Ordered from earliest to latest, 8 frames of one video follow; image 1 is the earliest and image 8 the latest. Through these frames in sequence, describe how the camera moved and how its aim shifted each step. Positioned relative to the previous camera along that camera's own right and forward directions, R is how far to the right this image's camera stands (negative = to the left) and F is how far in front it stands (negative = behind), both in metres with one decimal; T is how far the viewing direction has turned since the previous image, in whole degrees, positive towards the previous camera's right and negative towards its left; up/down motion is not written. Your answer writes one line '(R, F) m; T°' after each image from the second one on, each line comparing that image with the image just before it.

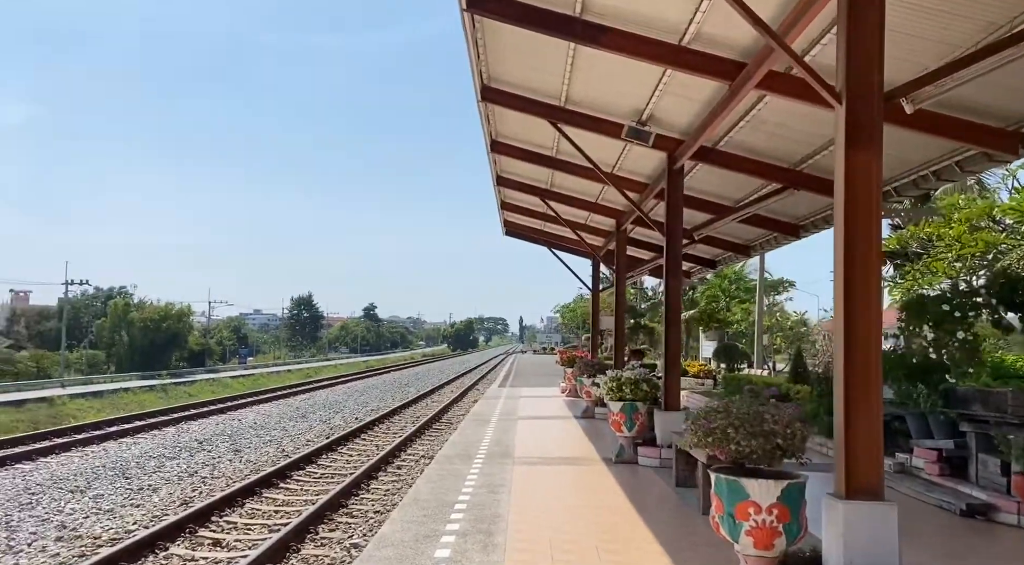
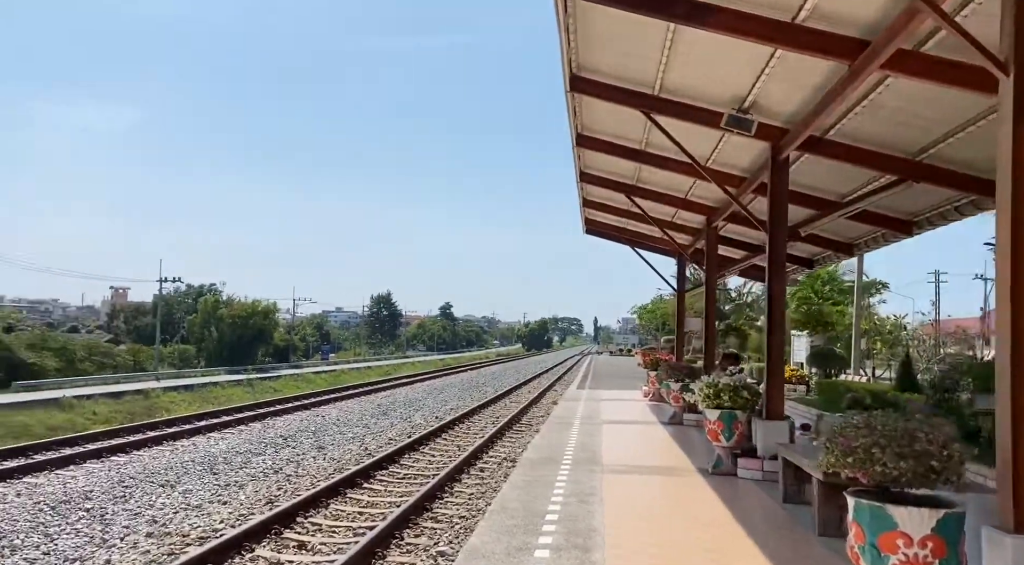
(-0.2, +0.4) m; -6°
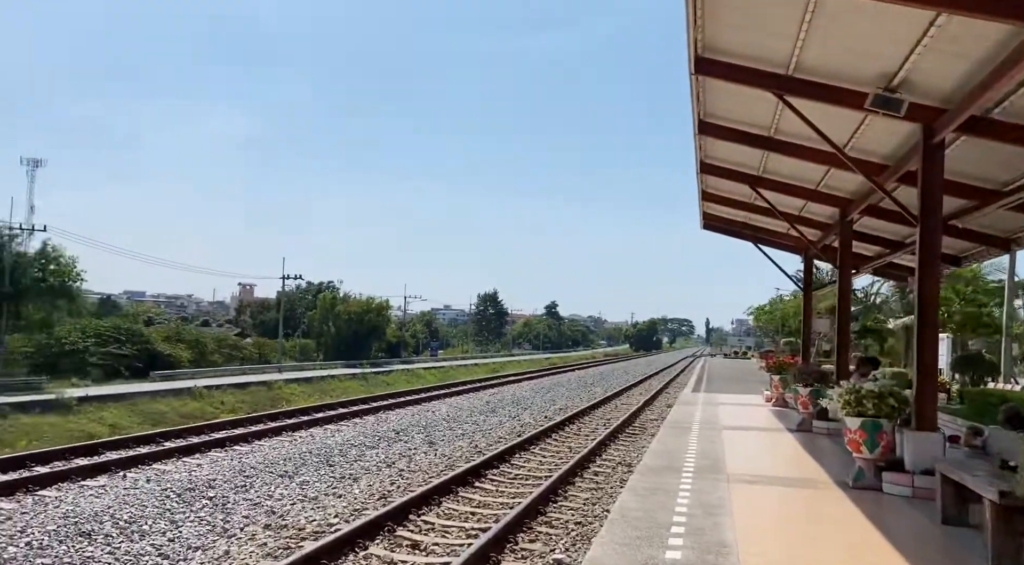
(-0.1, +0.4) m; -8°
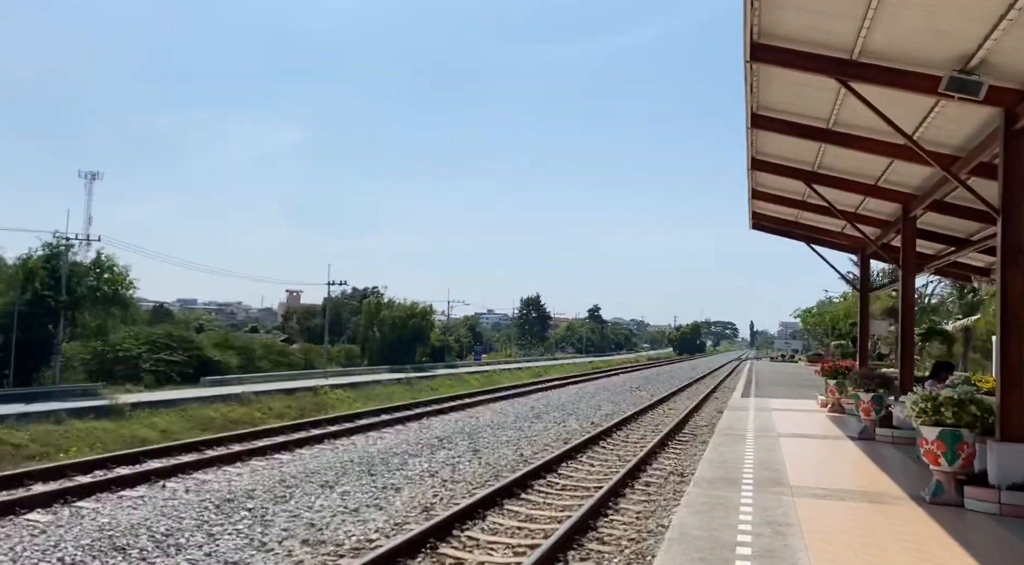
(0.0, +0.4) m; -3°
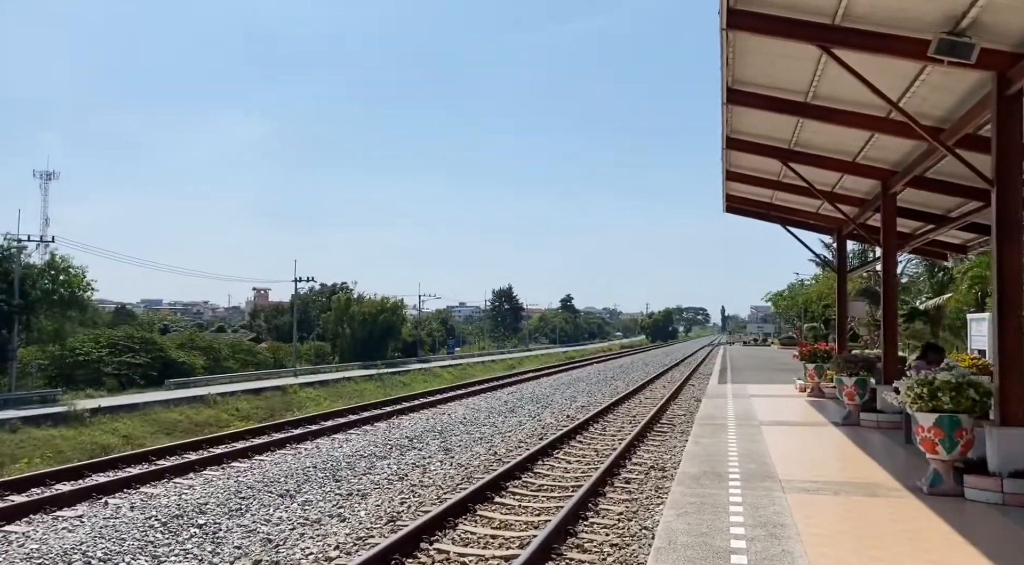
(0.0, +0.6) m; +2°
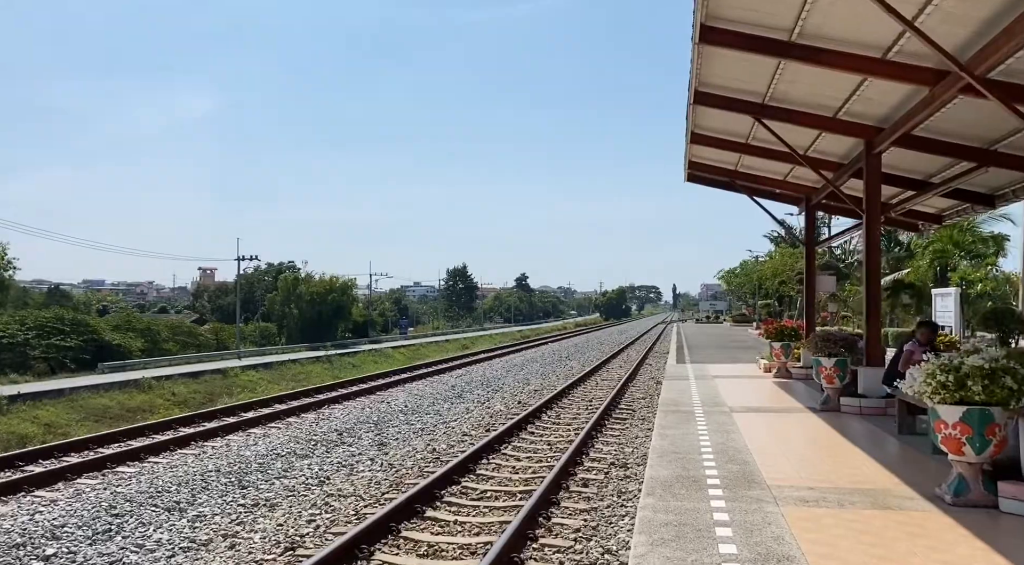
(+0.2, +1.5) m; +3°
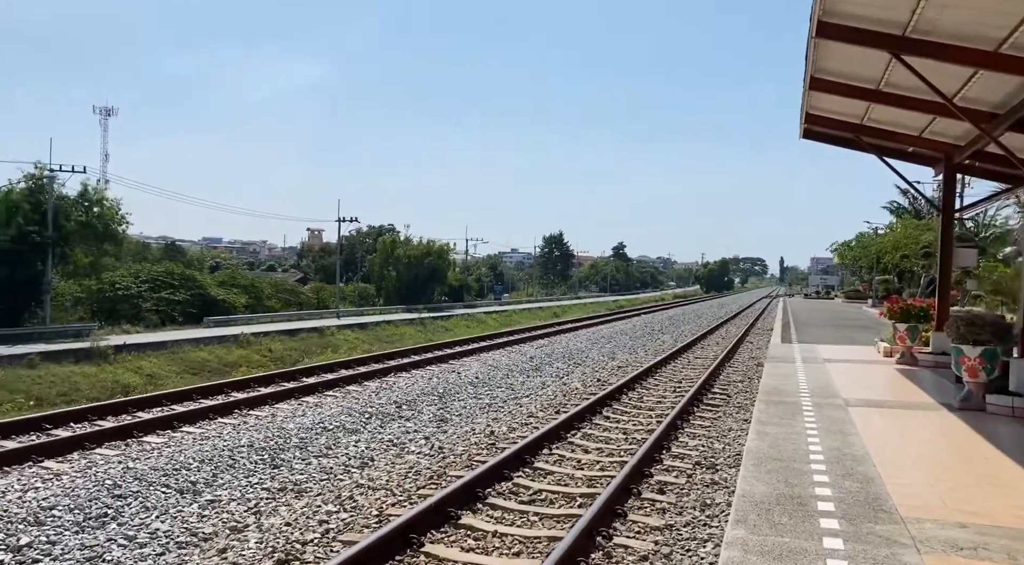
(+0.3, +1.4) m; -7°
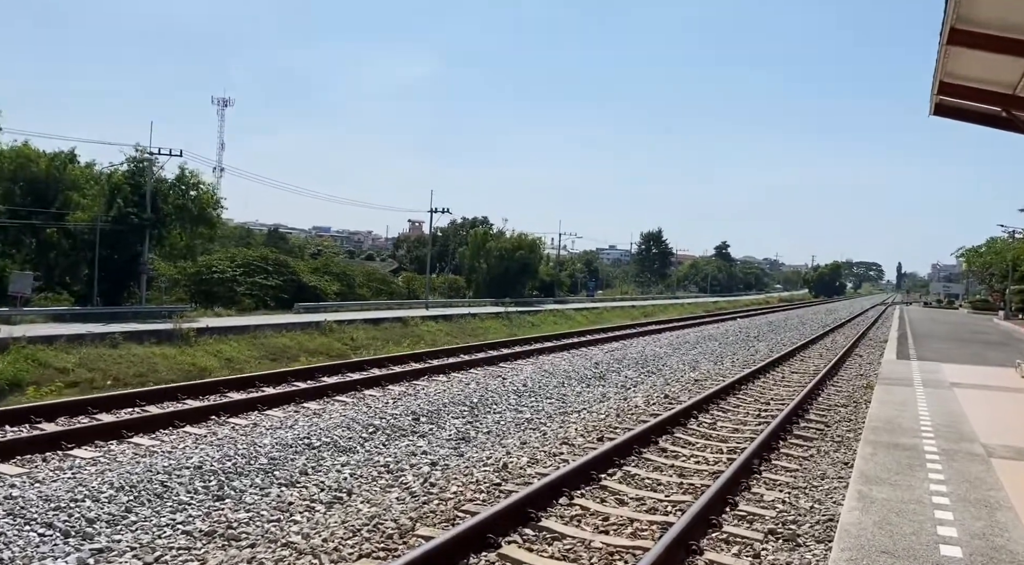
(+0.7, +2.0) m; -7°
